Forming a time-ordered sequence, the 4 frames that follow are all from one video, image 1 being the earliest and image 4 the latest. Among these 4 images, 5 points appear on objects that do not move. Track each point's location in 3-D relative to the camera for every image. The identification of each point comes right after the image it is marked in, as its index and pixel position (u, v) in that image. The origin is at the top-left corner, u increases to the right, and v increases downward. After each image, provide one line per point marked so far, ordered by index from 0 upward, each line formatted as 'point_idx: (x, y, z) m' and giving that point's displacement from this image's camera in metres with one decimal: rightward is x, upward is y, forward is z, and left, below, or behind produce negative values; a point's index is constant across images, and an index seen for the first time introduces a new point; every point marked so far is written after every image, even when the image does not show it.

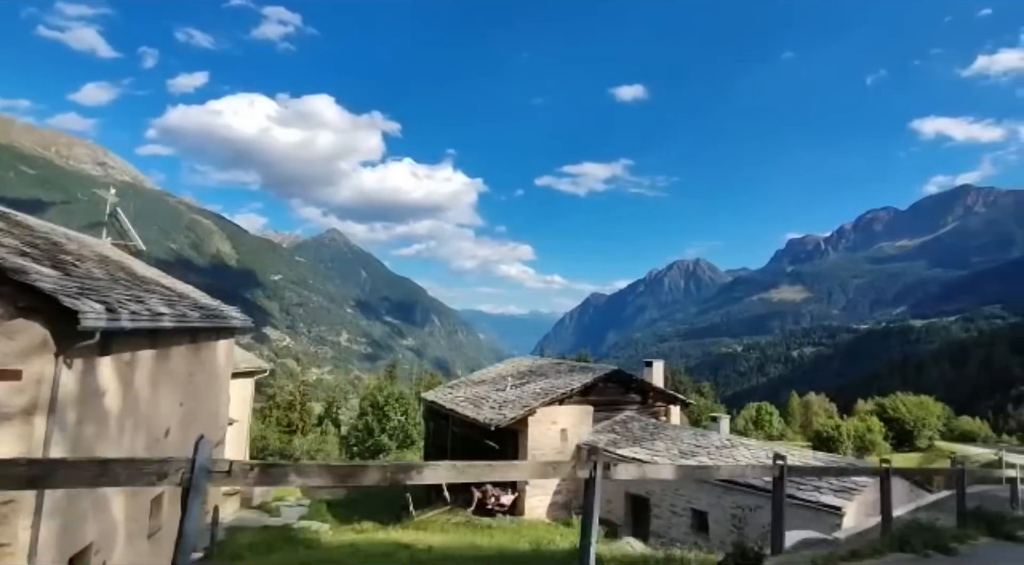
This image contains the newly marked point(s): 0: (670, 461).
0: (+5.4, -6.2, +19.5) m
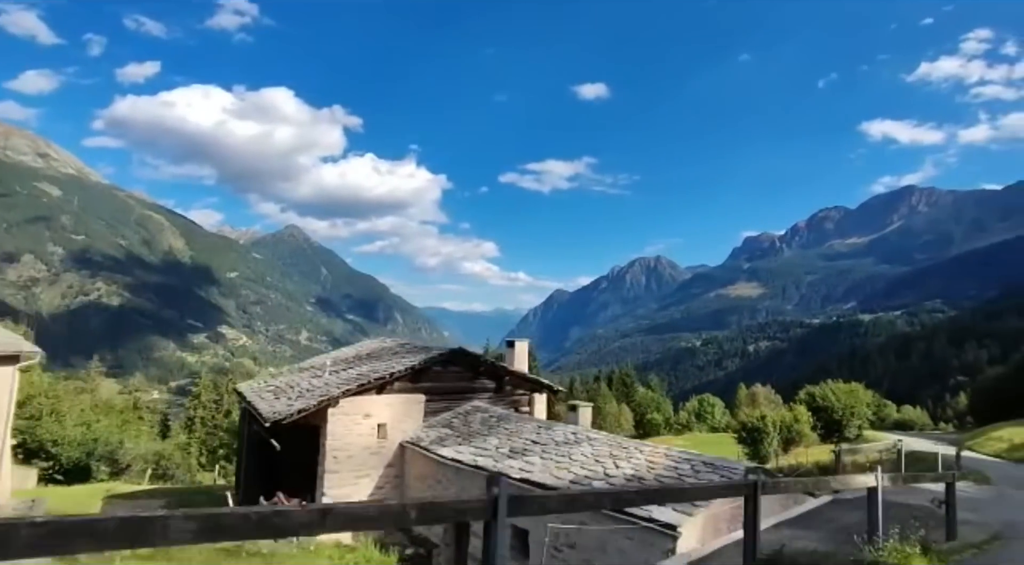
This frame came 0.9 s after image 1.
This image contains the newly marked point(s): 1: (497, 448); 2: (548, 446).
0: (-0.5, -4.8, +15.0) m
1: (-0.4, -4.6, +15.8) m
2: (+0.9, -4.4, +15.3) m
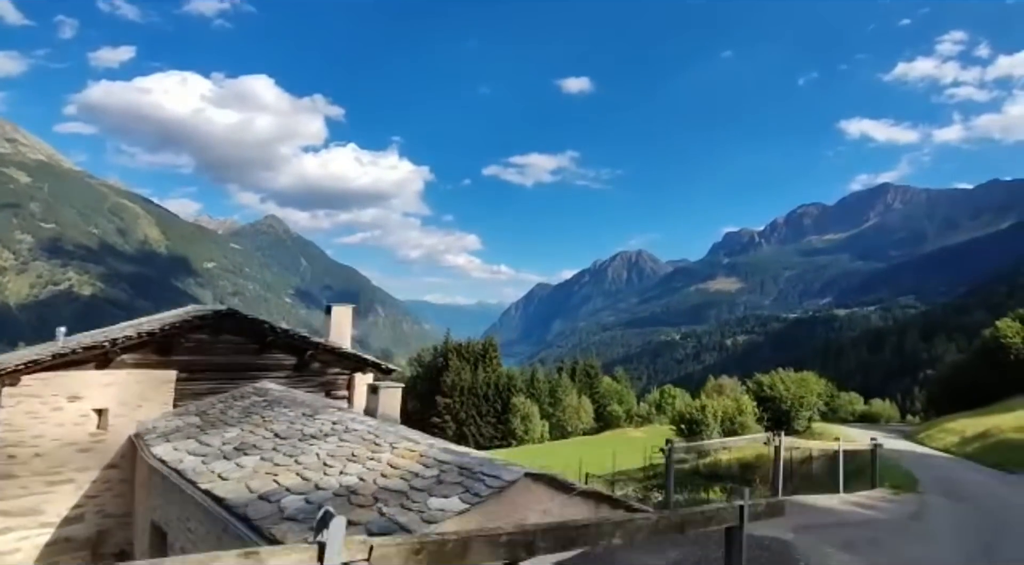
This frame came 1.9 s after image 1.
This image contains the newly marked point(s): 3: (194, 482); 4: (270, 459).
0: (-5.6, -3.4, +10.3) m
1: (-5.6, -3.2, +11.1) m
2: (-4.2, -3.0, +10.7) m
3: (-5.4, -3.4, +9.6) m
4: (-4.2, -3.1, +10.0) m
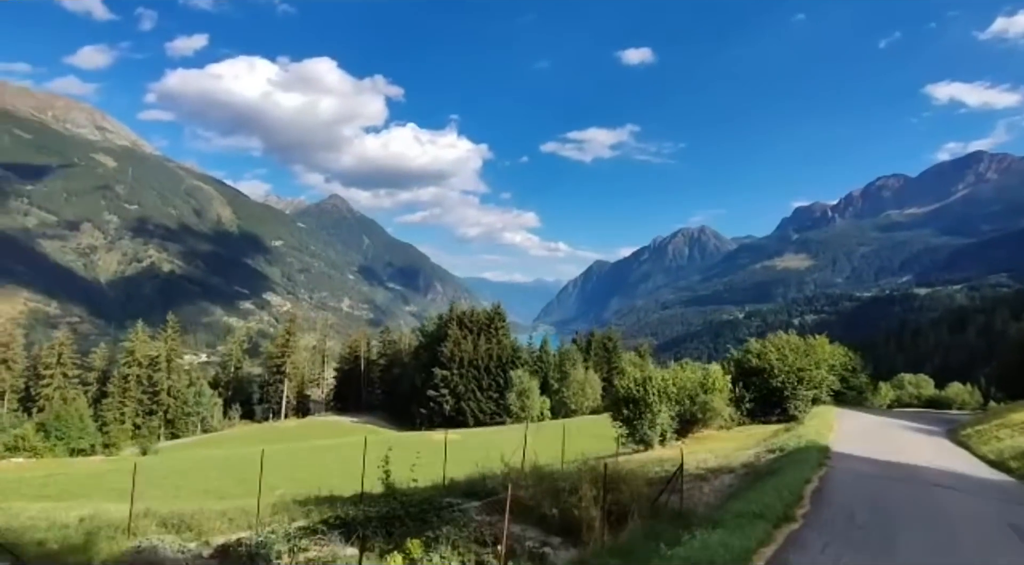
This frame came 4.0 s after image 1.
0: (-15.5, -0.5, +0.2) m
1: (-15.4, -0.2, +0.9) m
2: (-14.1, -0.1, +0.4) m
3: (-15.3, -0.5, -0.5) m
4: (-14.2, -0.2, -0.3) m
